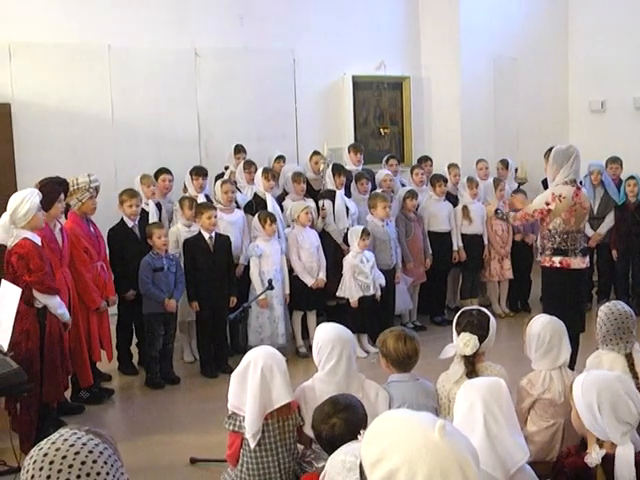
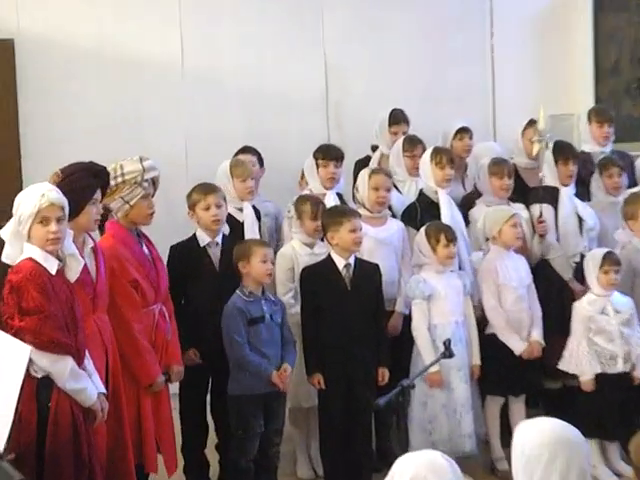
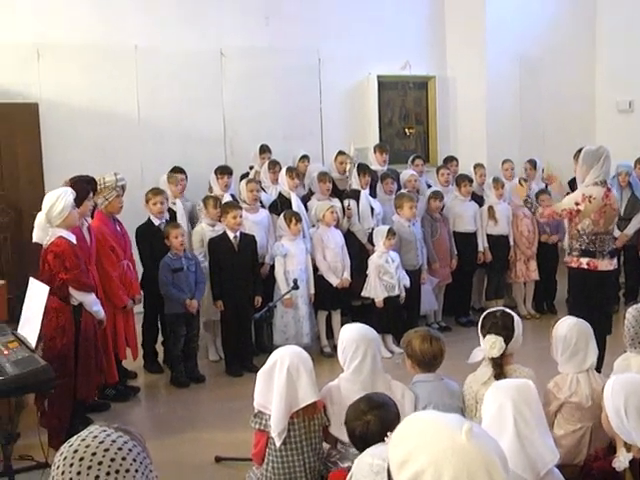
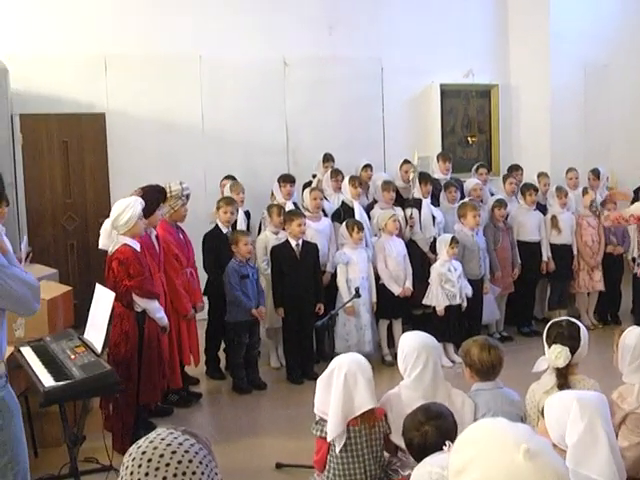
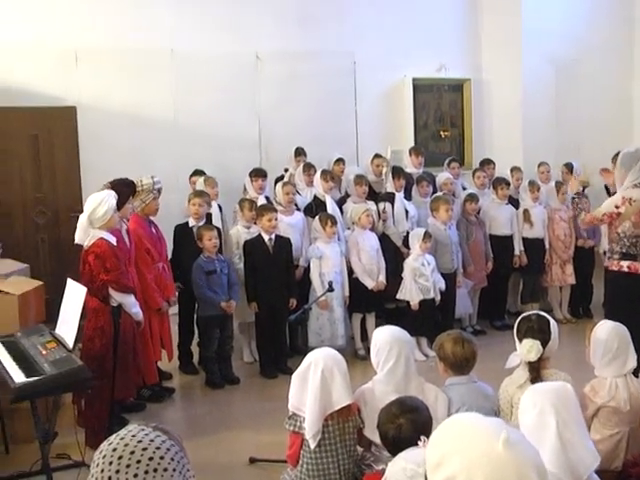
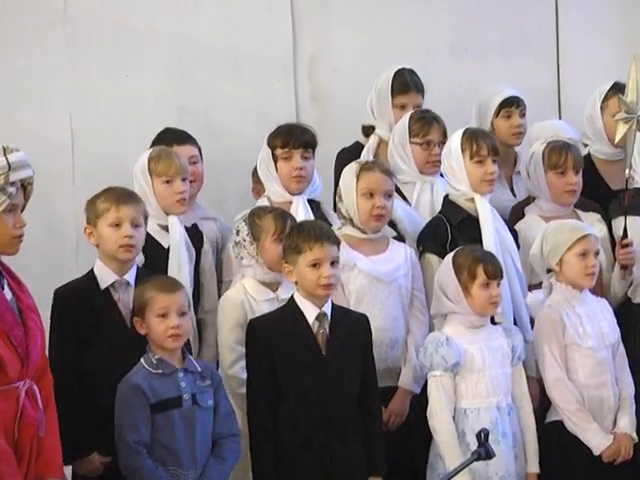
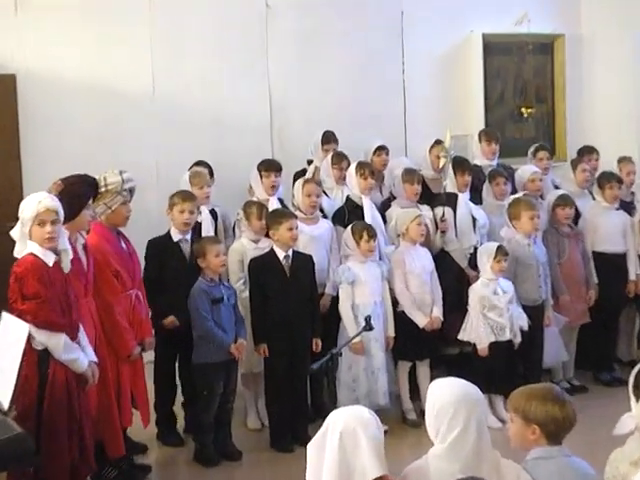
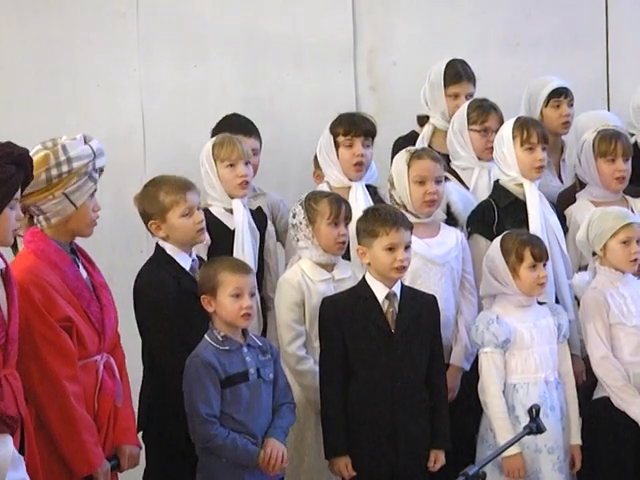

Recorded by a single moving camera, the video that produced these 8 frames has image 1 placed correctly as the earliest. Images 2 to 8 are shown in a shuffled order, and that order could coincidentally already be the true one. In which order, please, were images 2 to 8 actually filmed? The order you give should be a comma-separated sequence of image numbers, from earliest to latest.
3, 5, 4, 7, 2, 8, 6
